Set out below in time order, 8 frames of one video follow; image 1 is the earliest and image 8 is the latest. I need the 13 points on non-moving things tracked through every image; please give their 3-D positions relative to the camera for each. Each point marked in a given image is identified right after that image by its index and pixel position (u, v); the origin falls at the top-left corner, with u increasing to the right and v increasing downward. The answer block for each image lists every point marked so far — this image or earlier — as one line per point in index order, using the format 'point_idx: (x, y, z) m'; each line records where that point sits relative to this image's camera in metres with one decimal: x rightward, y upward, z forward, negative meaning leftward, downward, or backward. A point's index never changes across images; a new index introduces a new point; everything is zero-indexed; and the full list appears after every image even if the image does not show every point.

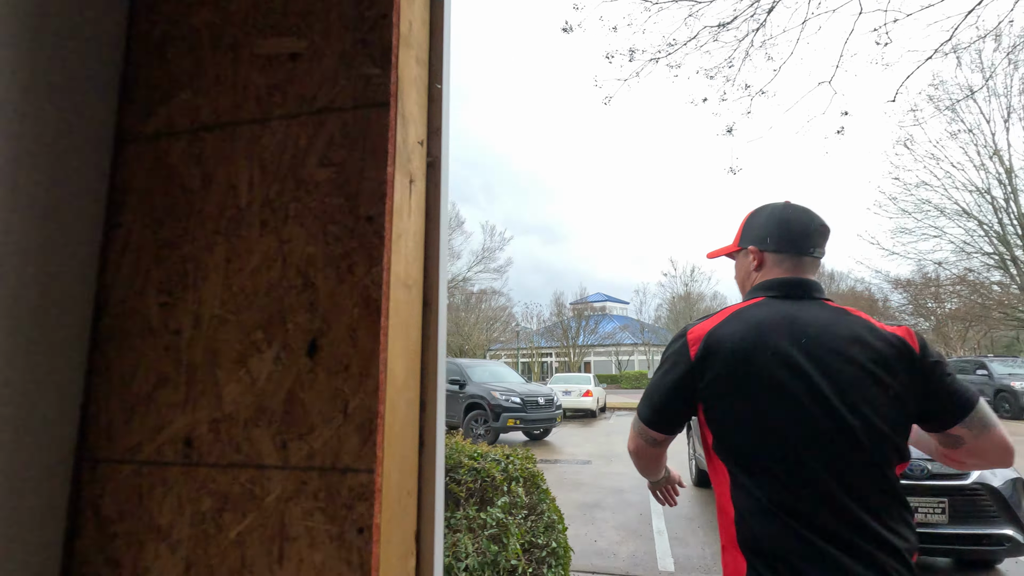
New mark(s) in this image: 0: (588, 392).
0: (+2.6, -3.6, +18.4) m
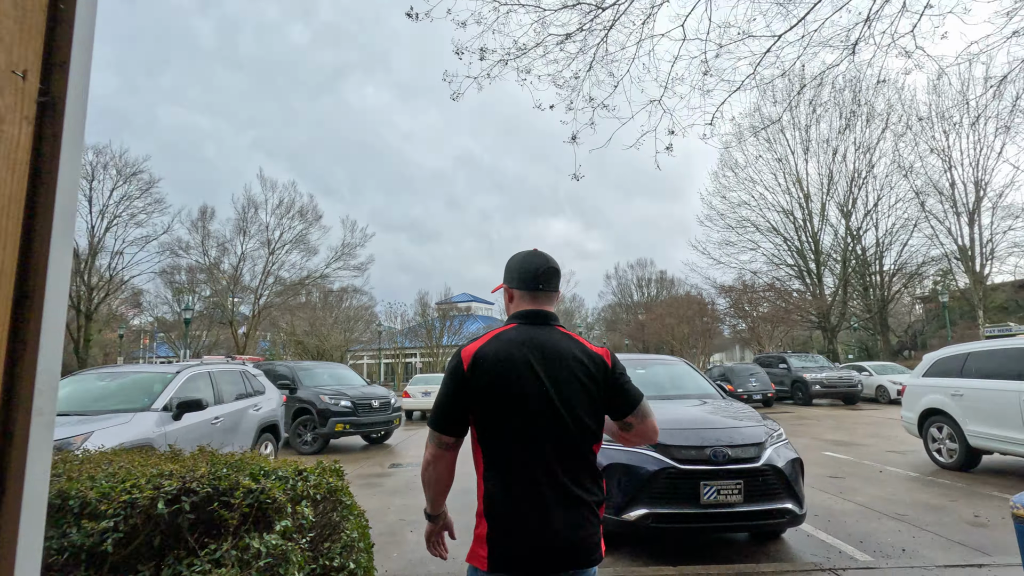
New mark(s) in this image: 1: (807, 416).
0: (-2.2, -3.6, +18.3) m
1: (+9.0, -3.9, +16.3) m
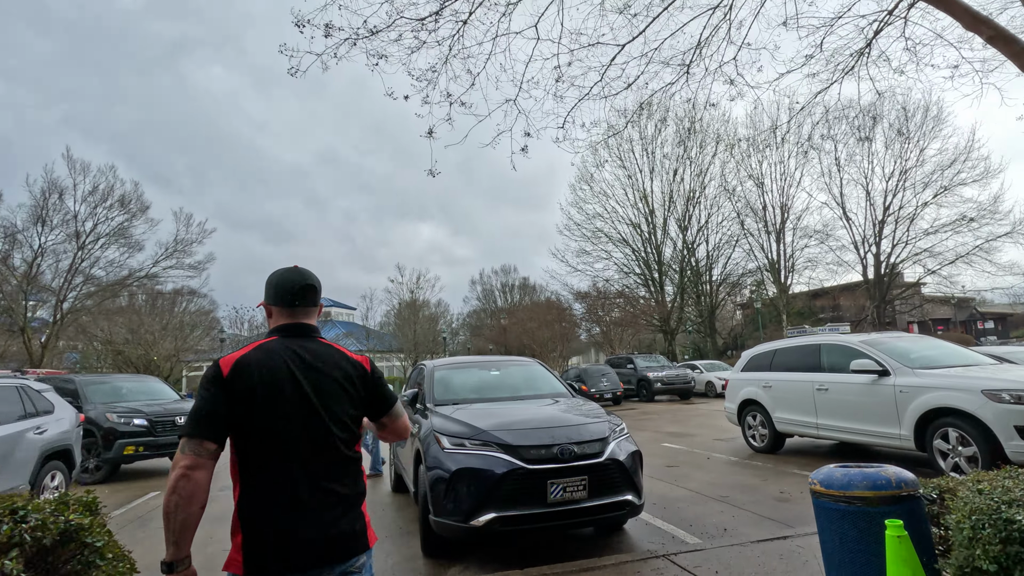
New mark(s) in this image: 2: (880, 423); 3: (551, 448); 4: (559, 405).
0: (-6.8, -3.6, +17.0) m
1: (+4.5, -4.1, +17.7) m
2: (+4.5, -1.7, +6.6) m
3: (+0.3, -1.2, +4.1) m
4: (+0.5, -1.2, +5.3) m
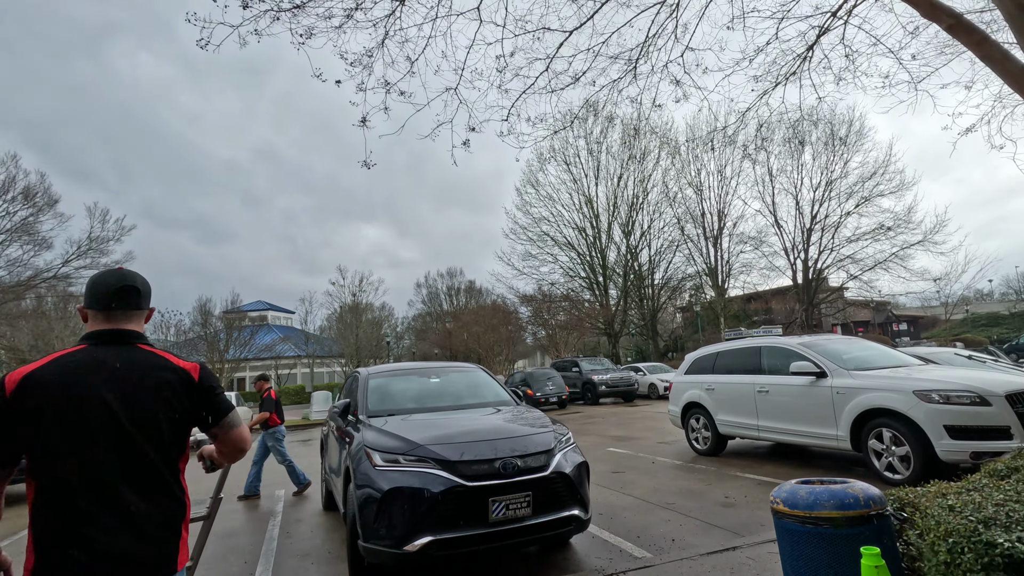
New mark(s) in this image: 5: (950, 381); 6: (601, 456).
0: (-8.5, -3.7, +15.9) m
1: (+2.7, -4.2, +17.8) m
2: (+3.8, -1.7, +6.7) m
3: (-0.1, -1.2, +3.8) m
4: (-0.1, -1.2, +5.0) m
5: (+4.6, -1.0, +5.7) m
6: (+1.6, -3.0, +9.6) m
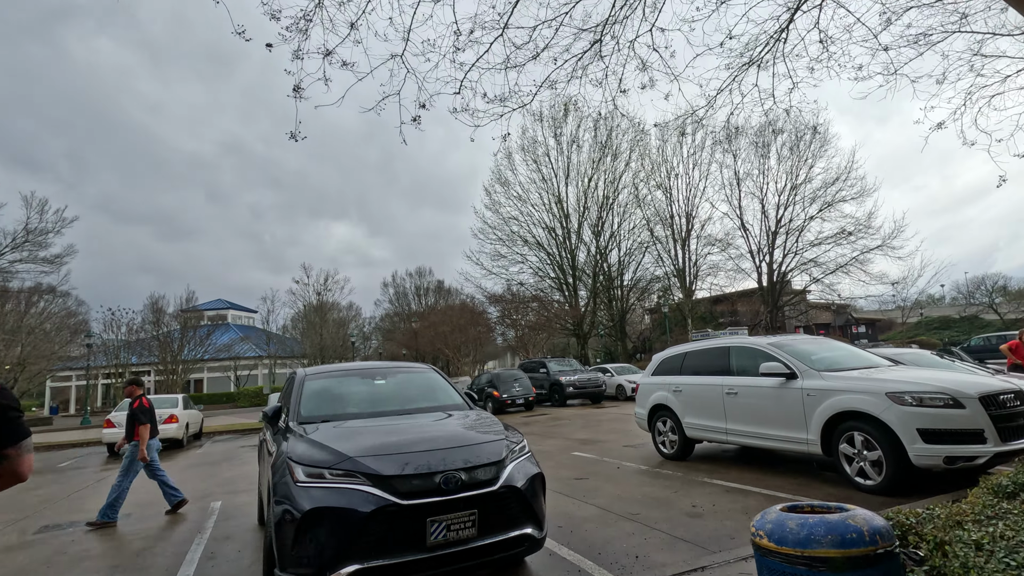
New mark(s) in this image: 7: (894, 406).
0: (-9.5, -3.6, +14.9) m
1: (+1.6, -4.2, +17.4) m
2: (+3.3, -1.7, +6.5) m
3: (-0.5, -1.2, +3.3) m
4: (-0.5, -1.1, +4.5) m
5: (+4.2, -1.0, +5.5) m
6: (+0.9, -3.0, +9.2) m
7: (+3.9, -1.2, +5.4) m
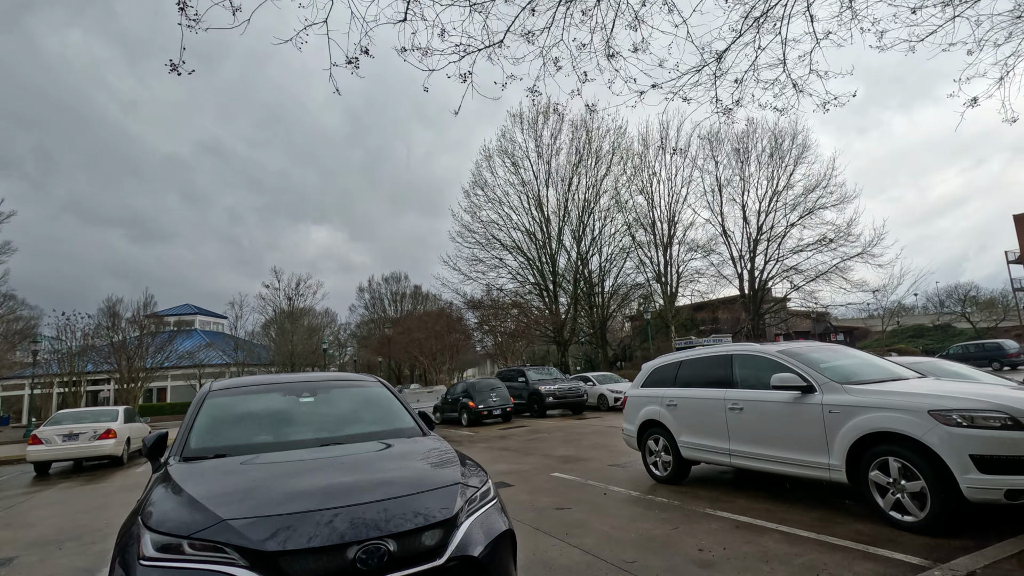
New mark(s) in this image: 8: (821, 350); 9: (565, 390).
0: (-10.1, -3.6, +13.5) m
1: (+0.9, -4.3, +16.3) m
2: (+3.0, -1.7, +5.5) m
3: (-0.7, -1.1, +2.2) m
4: (-0.7, -1.0, +3.4) m
5: (+3.9, -0.9, +4.6) m
6: (+0.5, -3.0, +8.1) m
7: (+3.6, -1.2, +4.5) m
8: (+3.9, -0.8, +6.7) m
9: (+1.9, -3.7, +19.7) m
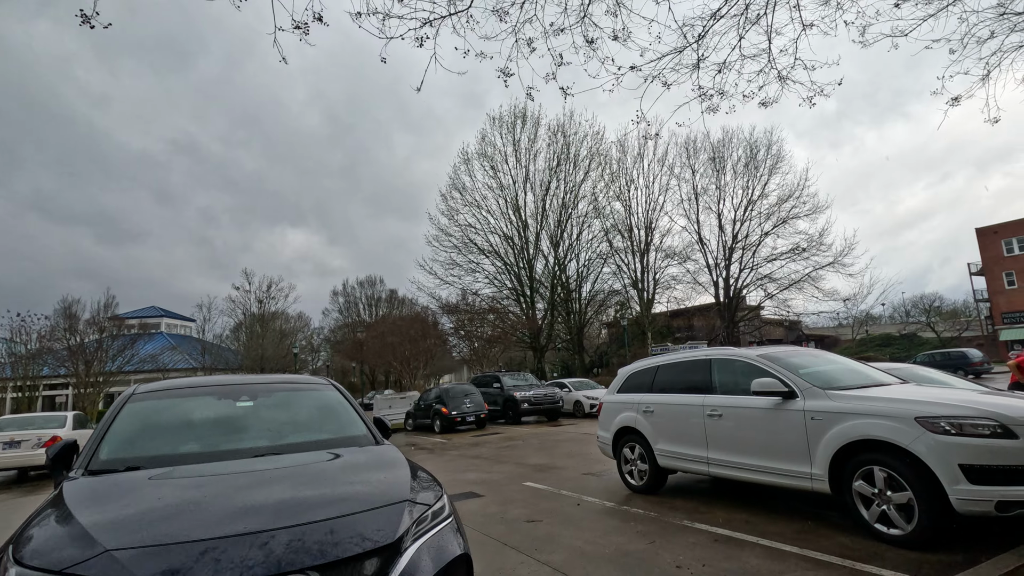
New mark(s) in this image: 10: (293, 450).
0: (-10.8, -3.6, +12.7) m
1: (+0.1, -4.4, +16.0) m
2: (+2.7, -1.7, +5.3) m
3: (-0.9, -1.0, +1.8) m
4: (-1.0, -1.0, +3.1) m
5: (+3.6, -0.9, +4.4) m
6: (0.0, -3.0, +7.8) m
7: (+3.3, -1.2, +4.3) m
8: (+3.5, -0.8, +6.5) m
9: (+1.0, -3.9, +19.3) m
10: (-1.3, -1.0, +3.3) m
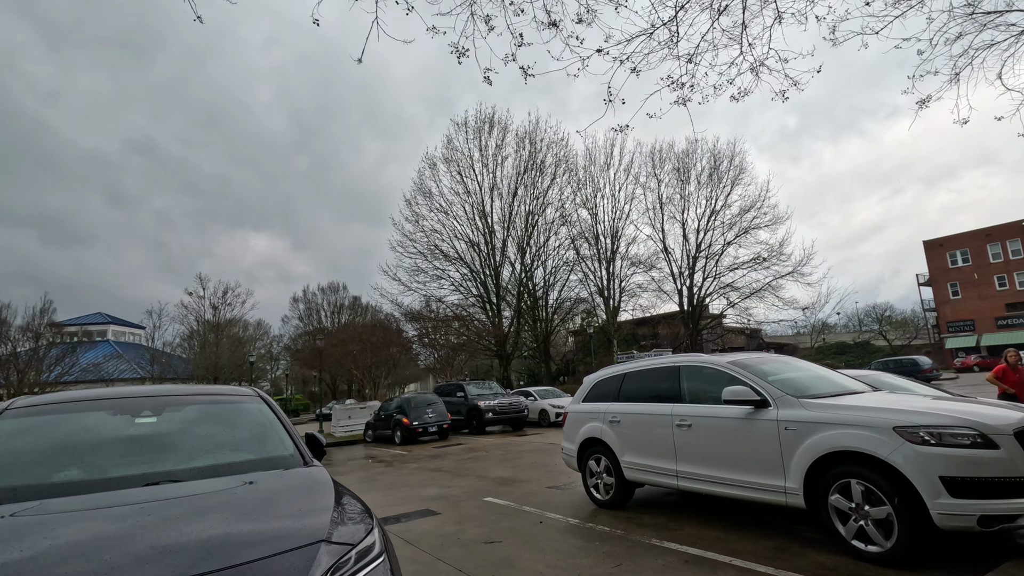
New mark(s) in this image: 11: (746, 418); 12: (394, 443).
0: (-11.6, -3.6, +11.5) m
1: (-1.0, -4.6, +15.5) m
2: (+2.3, -1.7, +5.0) m
3: (-1.0, -1.0, +1.3) m
4: (-1.2, -1.0, +2.6) m
5: (+3.3, -1.0, +4.1) m
6: (-0.5, -3.0, +7.3) m
7: (+3.0, -1.2, +4.1) m
8: (+3.1, -0.9, +6.3) m
9: (-0.2, -4.1, +18.9) m
10: (-1.6, -1.0, +2.8) m
11: (+2.3, -1.2, +5.1) m
12: (-4.0, -5.3, +18.3) m
